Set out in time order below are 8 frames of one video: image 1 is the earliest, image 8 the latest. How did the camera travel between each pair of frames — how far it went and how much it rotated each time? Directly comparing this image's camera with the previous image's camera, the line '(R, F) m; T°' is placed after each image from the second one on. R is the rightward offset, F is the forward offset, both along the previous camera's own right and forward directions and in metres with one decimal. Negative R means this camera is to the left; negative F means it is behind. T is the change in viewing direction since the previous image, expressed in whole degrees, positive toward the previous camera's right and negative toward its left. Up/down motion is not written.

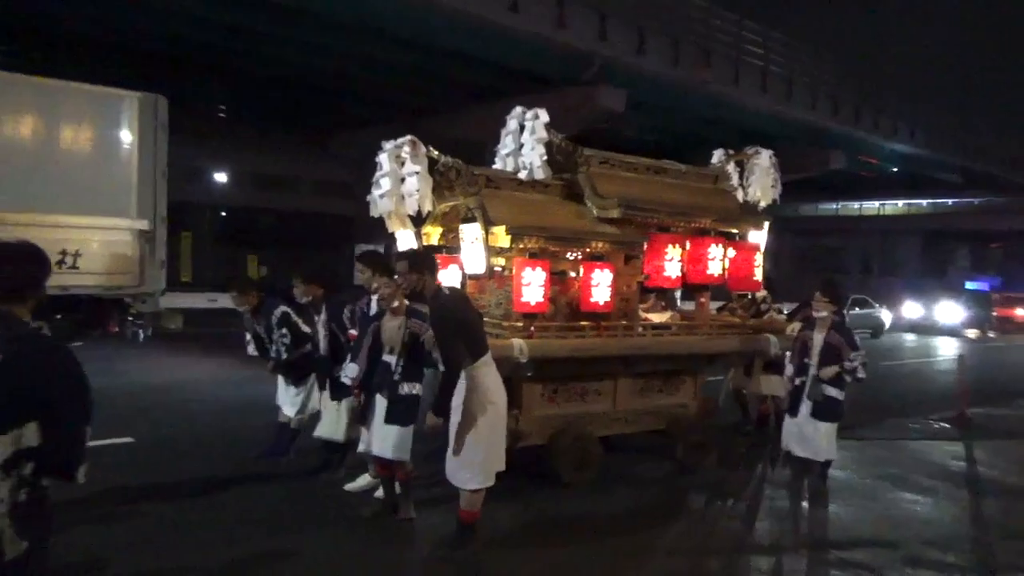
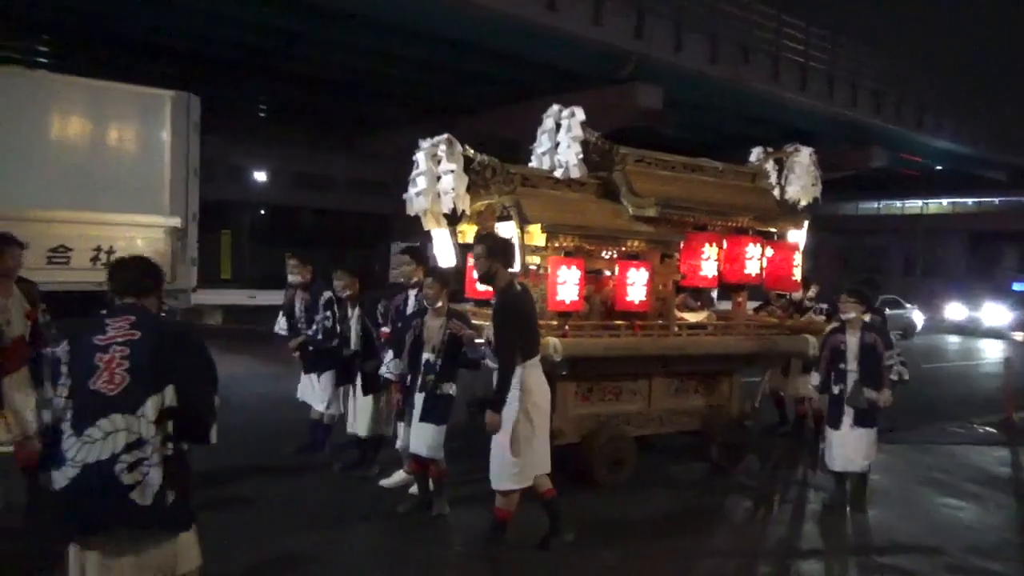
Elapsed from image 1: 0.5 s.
(0.0, 0.0) m; -3°
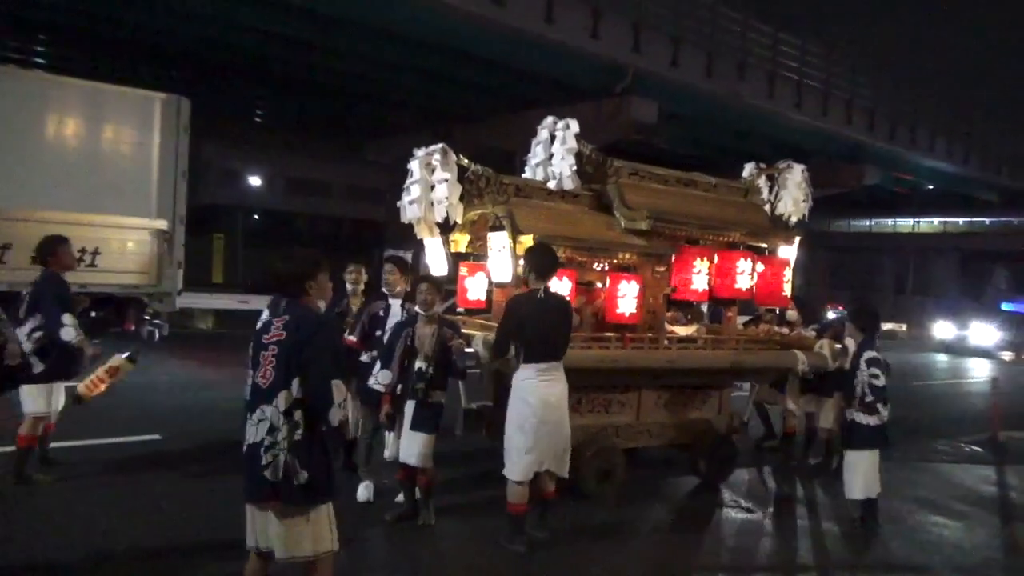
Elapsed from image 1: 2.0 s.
(0.0, 0.0) m; 0°
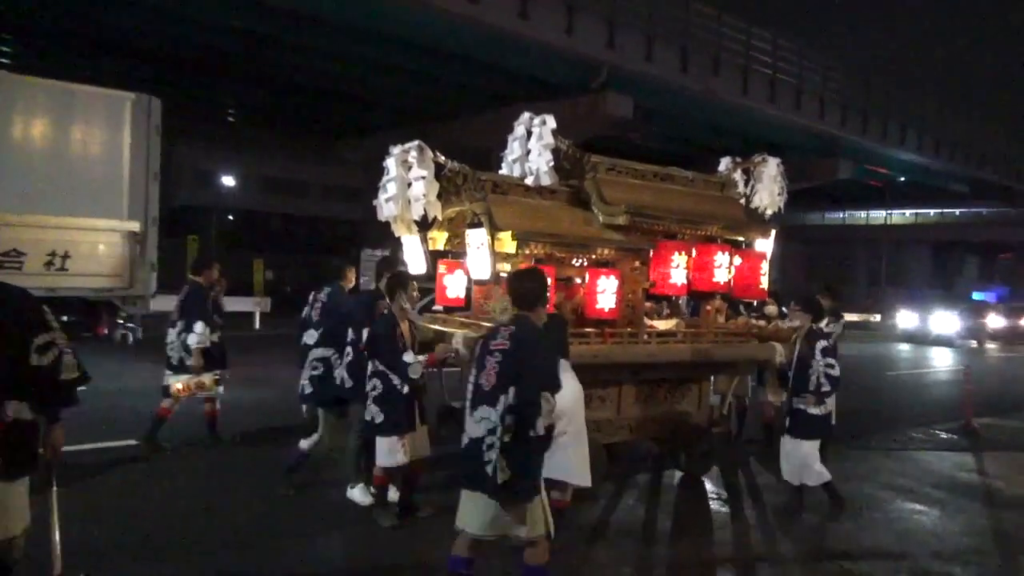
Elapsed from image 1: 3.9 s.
(0.0, 0.0) m; +2°
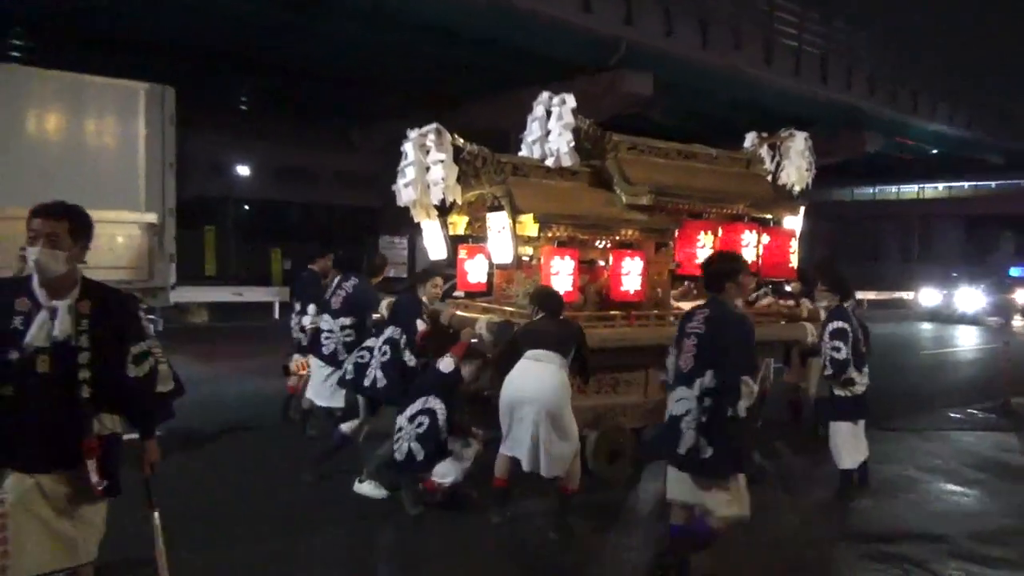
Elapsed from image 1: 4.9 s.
(-0.1, +0.1) m; -1°
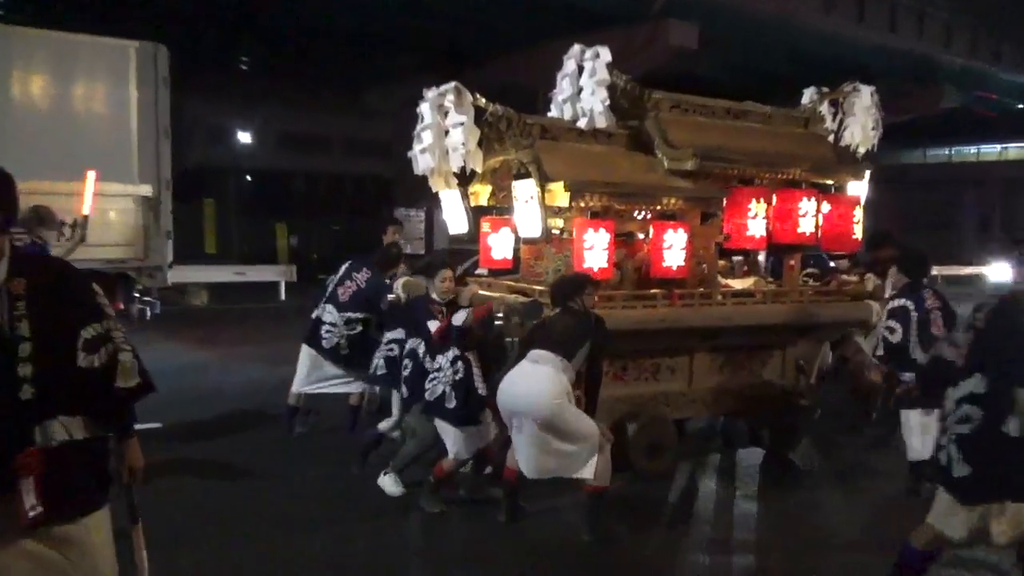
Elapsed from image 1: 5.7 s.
(0.0, +0.8) m; -2°
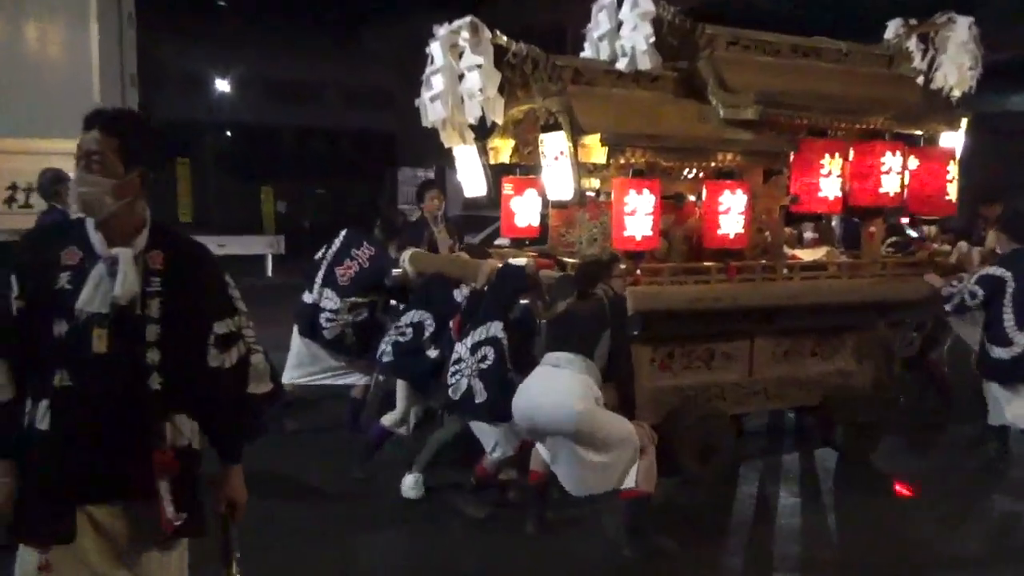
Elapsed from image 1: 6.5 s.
(-0.1, +1.1) m; -1°
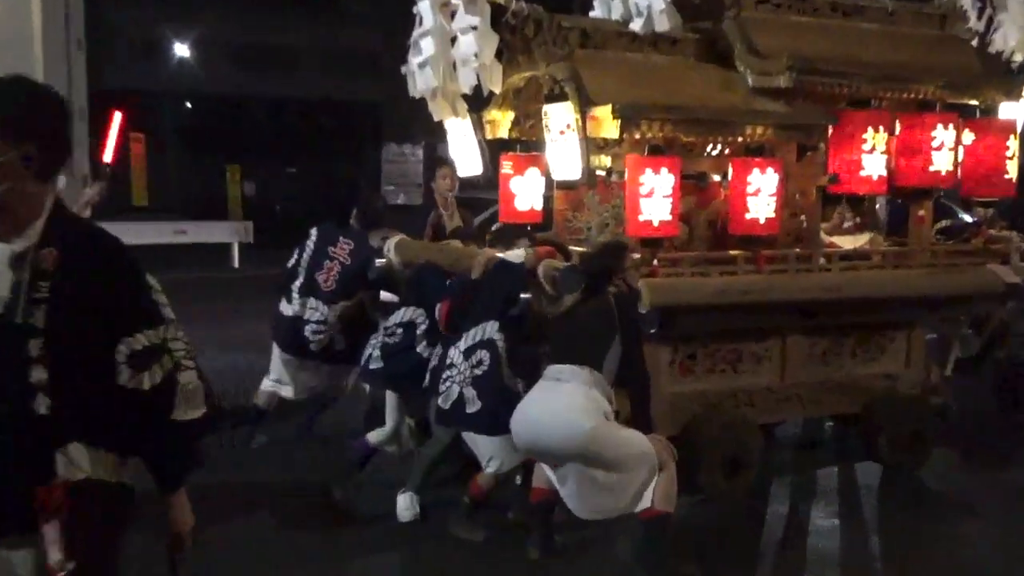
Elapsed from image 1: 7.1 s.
(0.0, +0.7) m; 0°
